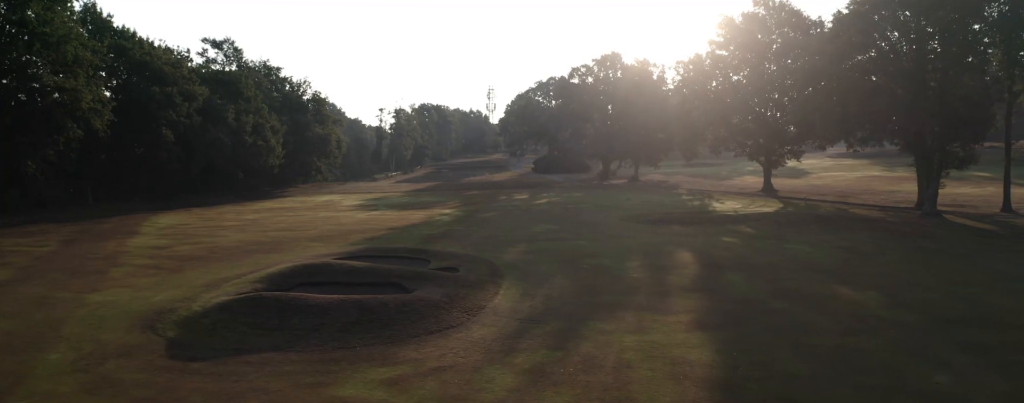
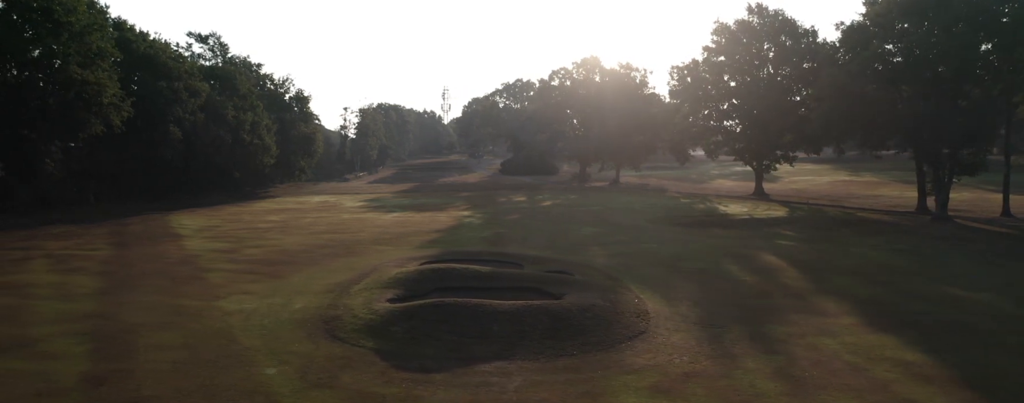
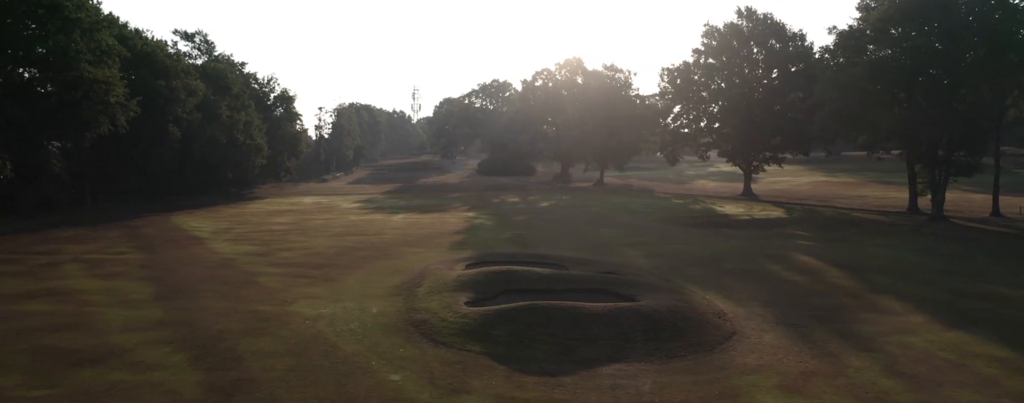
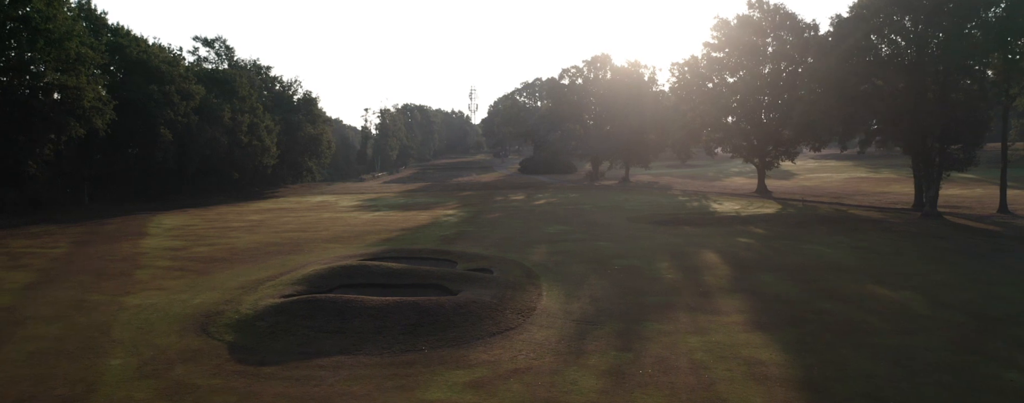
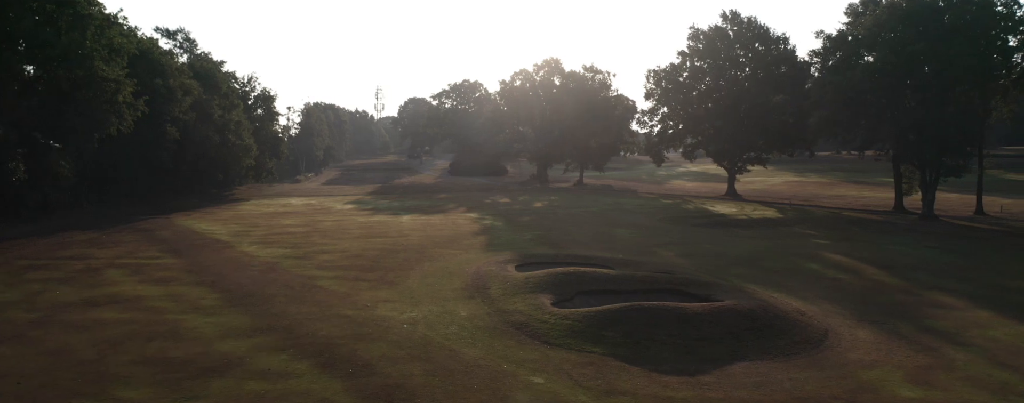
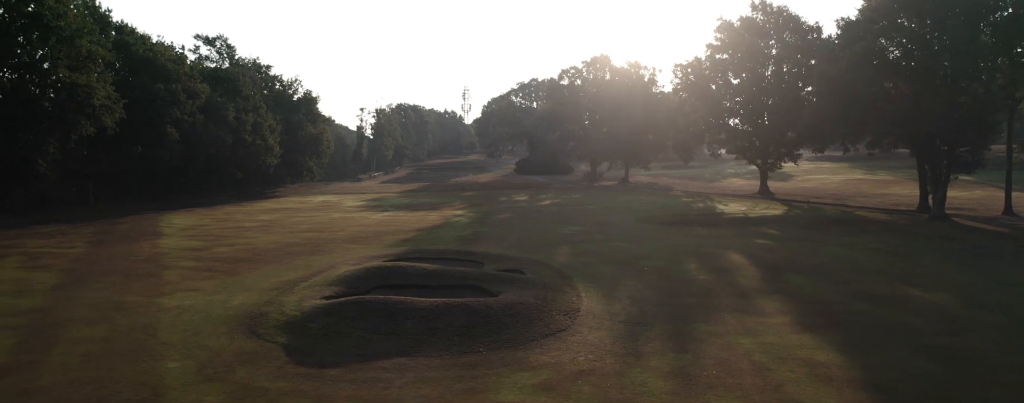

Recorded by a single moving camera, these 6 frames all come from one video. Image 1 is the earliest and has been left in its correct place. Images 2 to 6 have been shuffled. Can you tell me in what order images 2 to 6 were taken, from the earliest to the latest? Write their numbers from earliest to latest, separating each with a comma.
4, 6, 2, 3, 5
